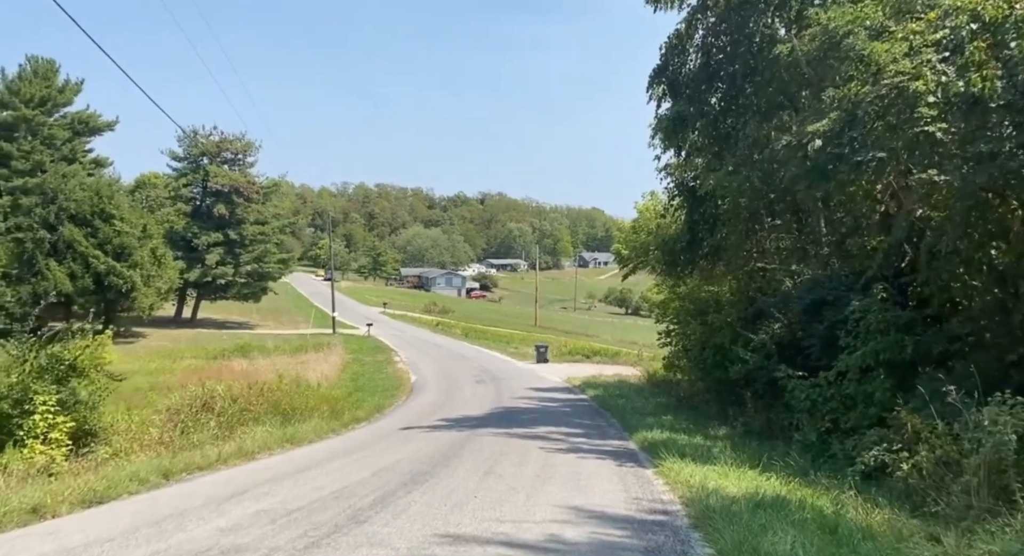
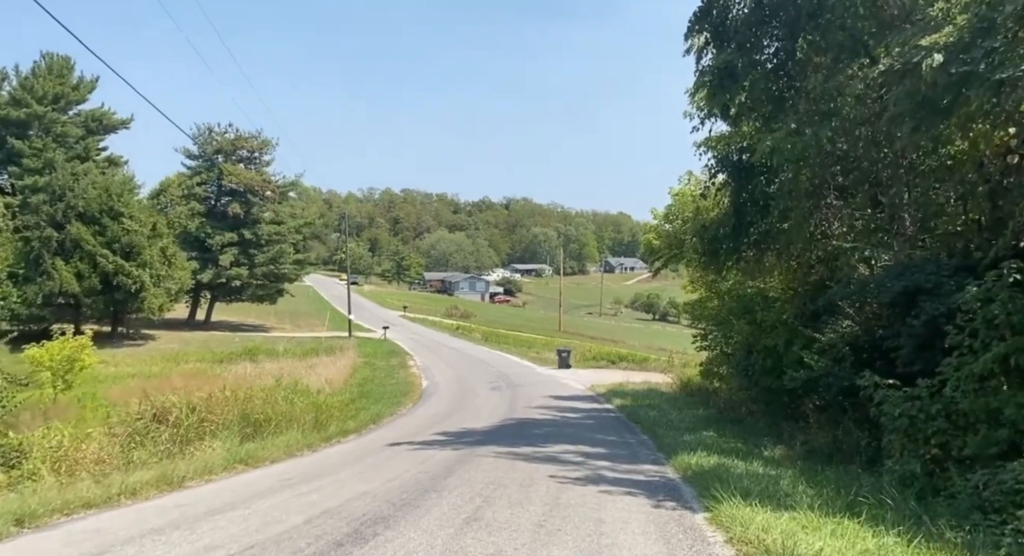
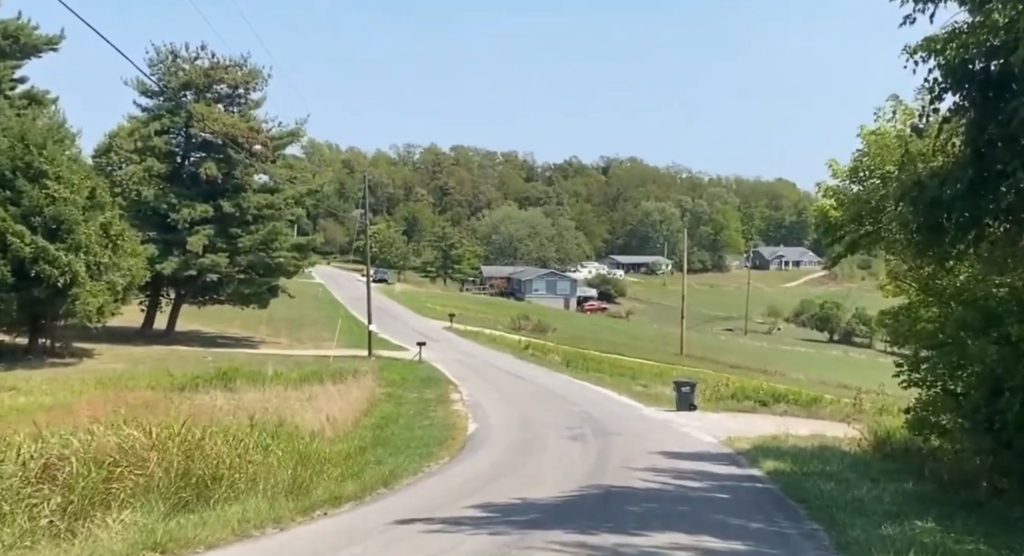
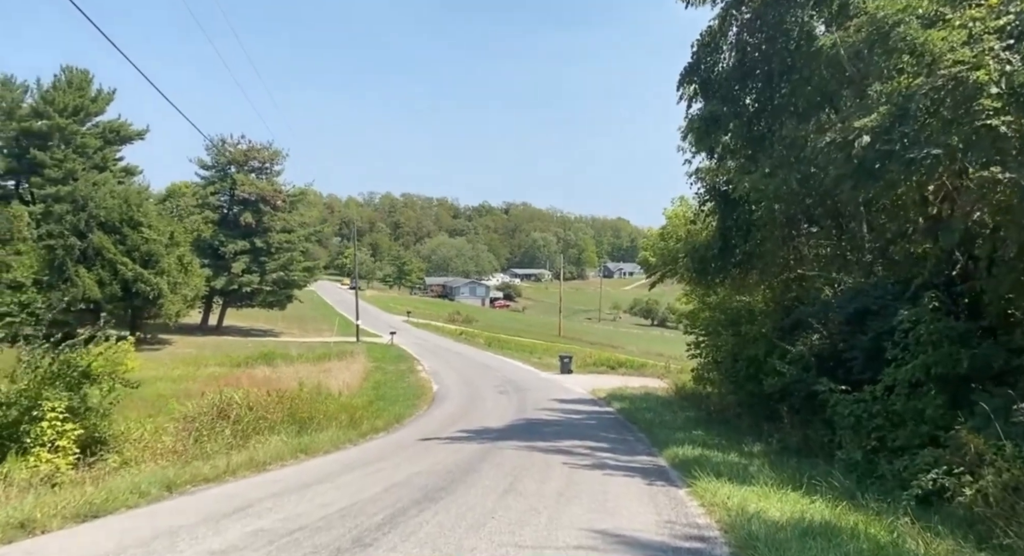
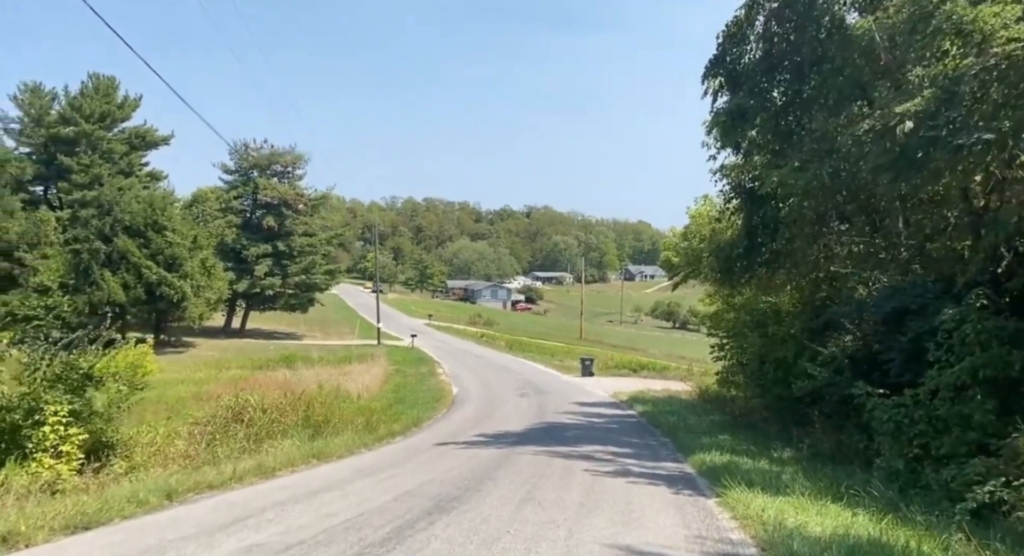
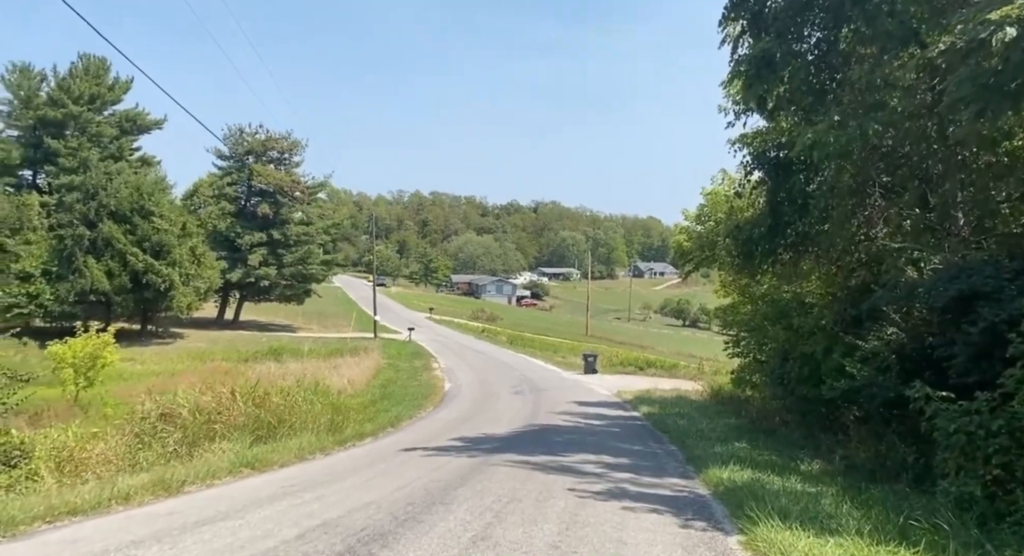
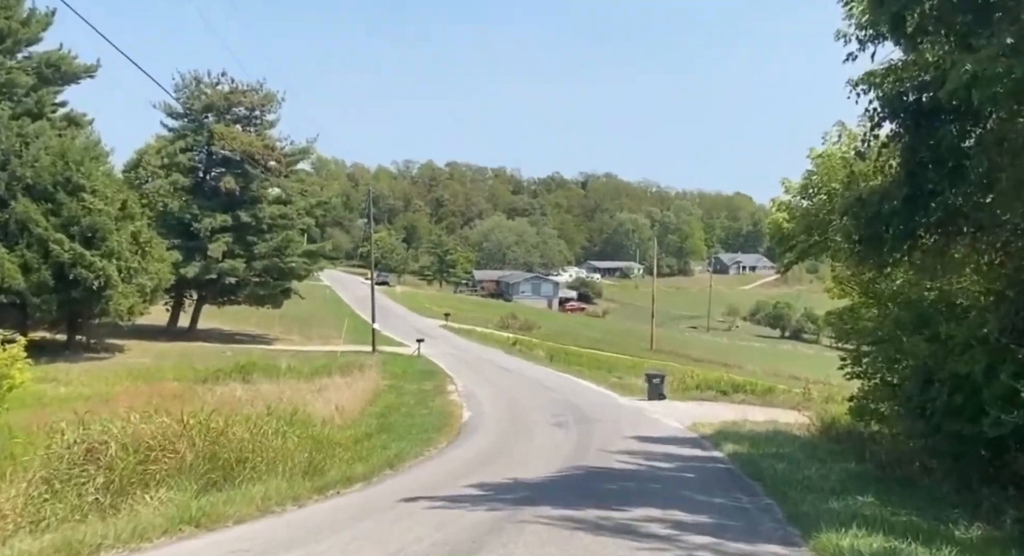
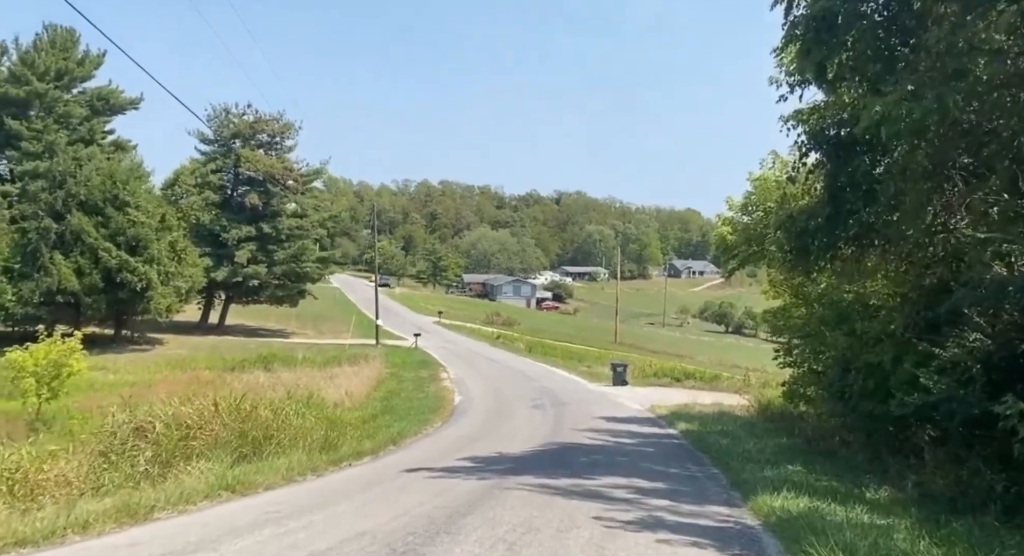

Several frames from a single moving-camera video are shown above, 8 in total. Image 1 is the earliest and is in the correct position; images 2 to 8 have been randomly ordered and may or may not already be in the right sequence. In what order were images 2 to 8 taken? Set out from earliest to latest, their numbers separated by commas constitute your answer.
4, 5, 2, 6, 8, 7, 3
